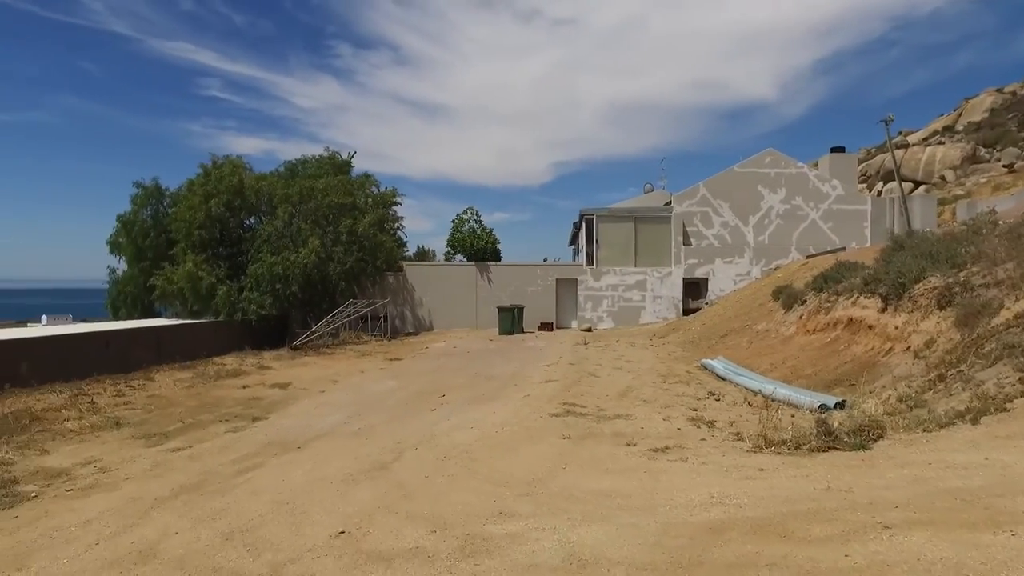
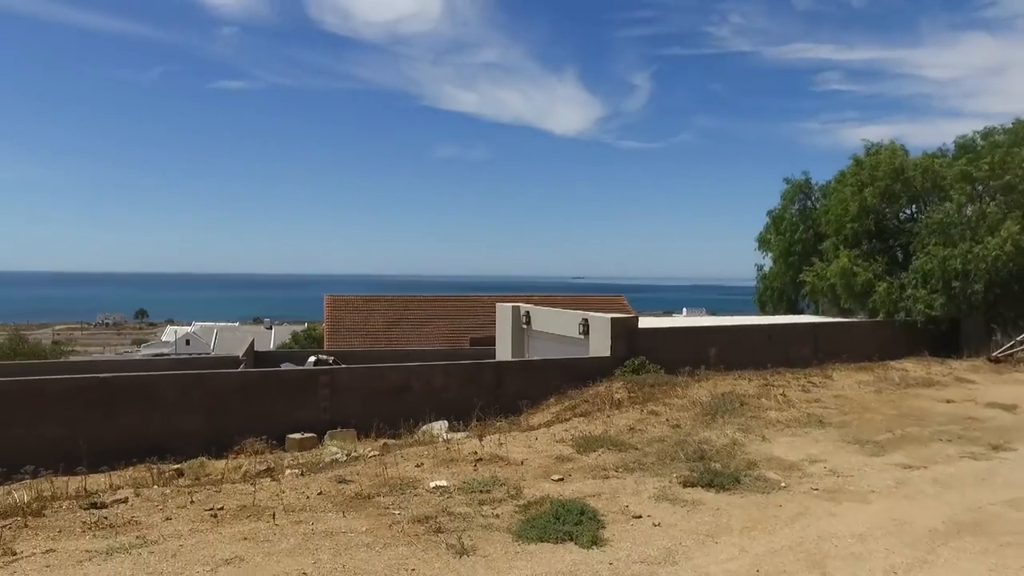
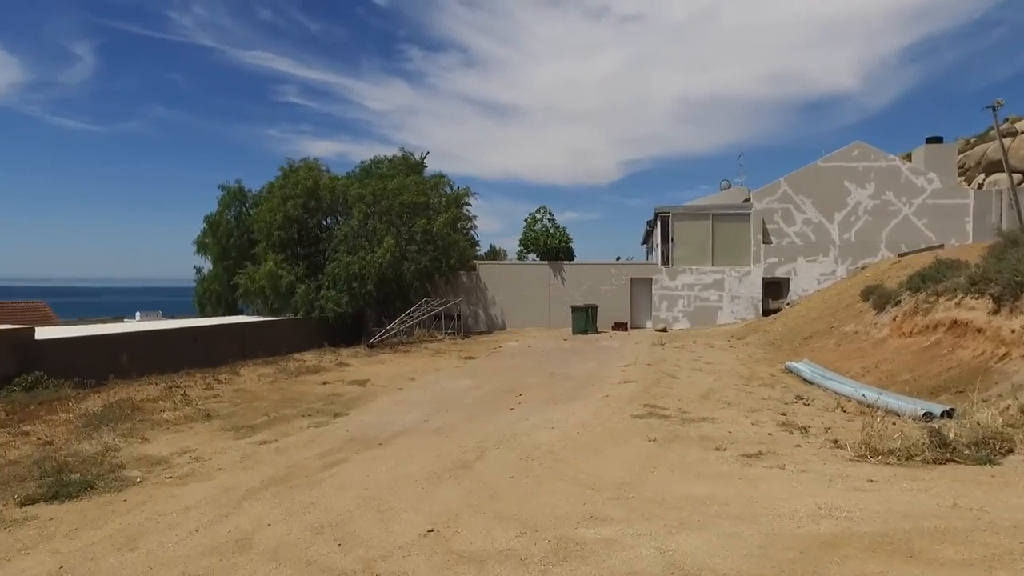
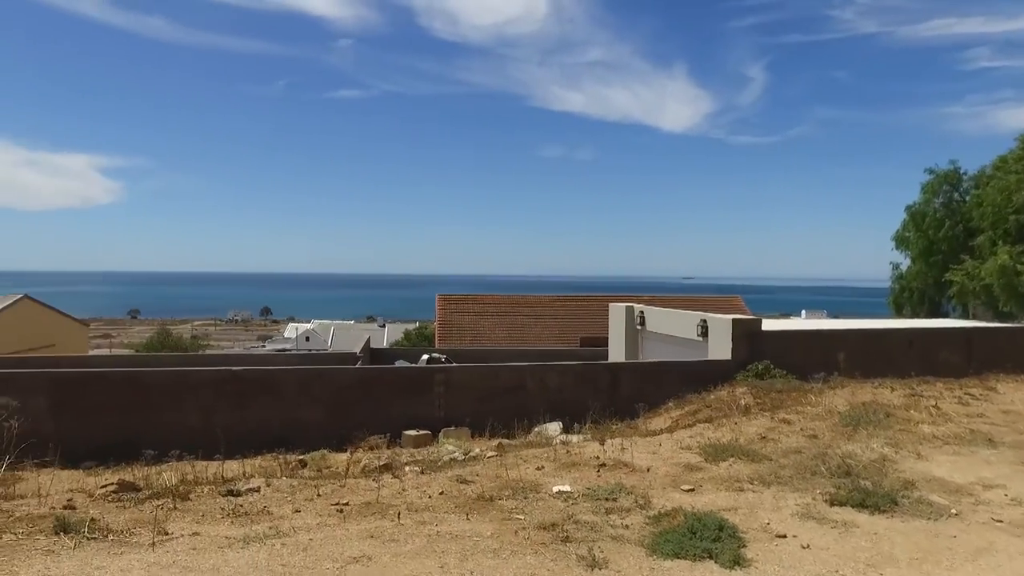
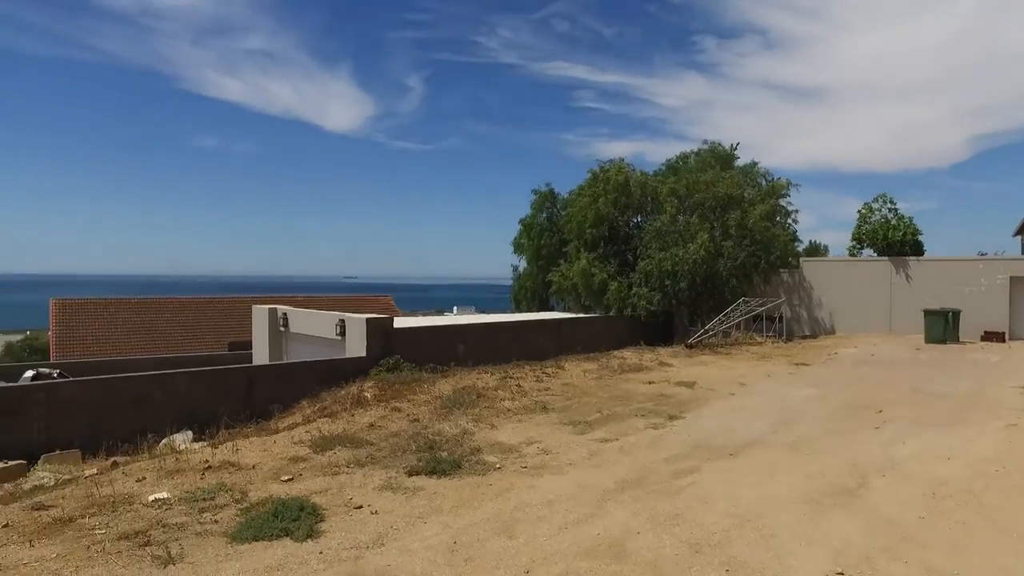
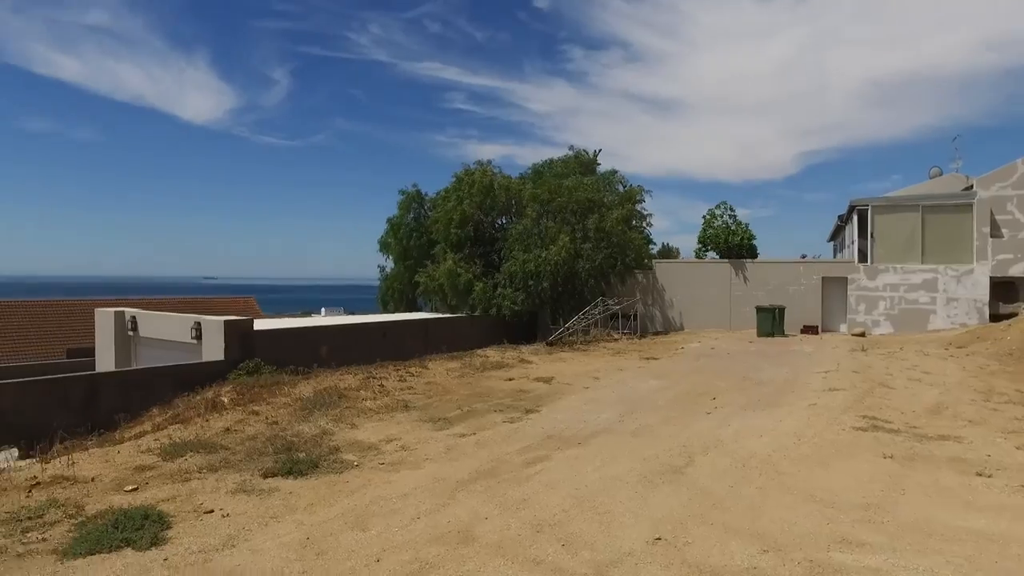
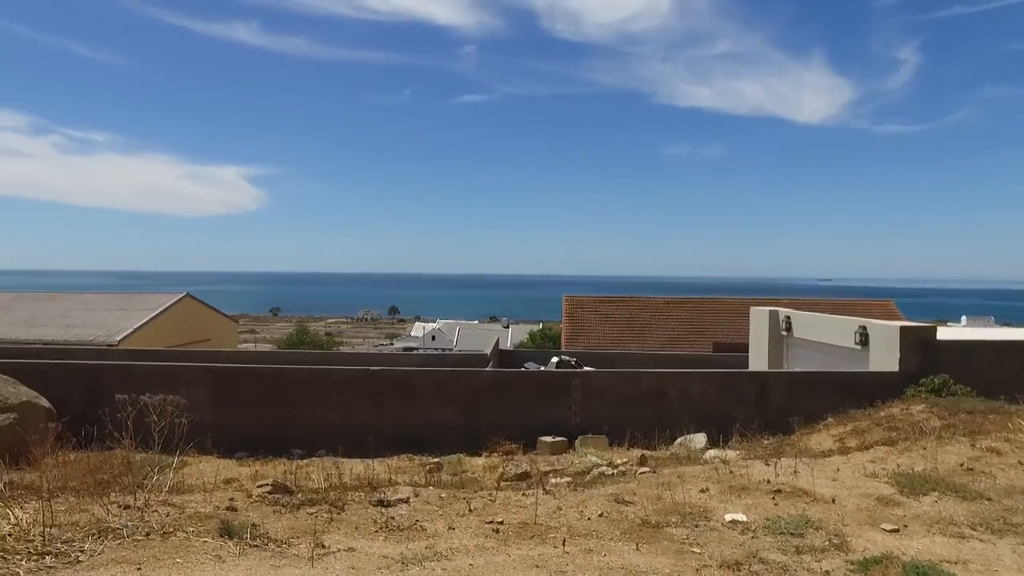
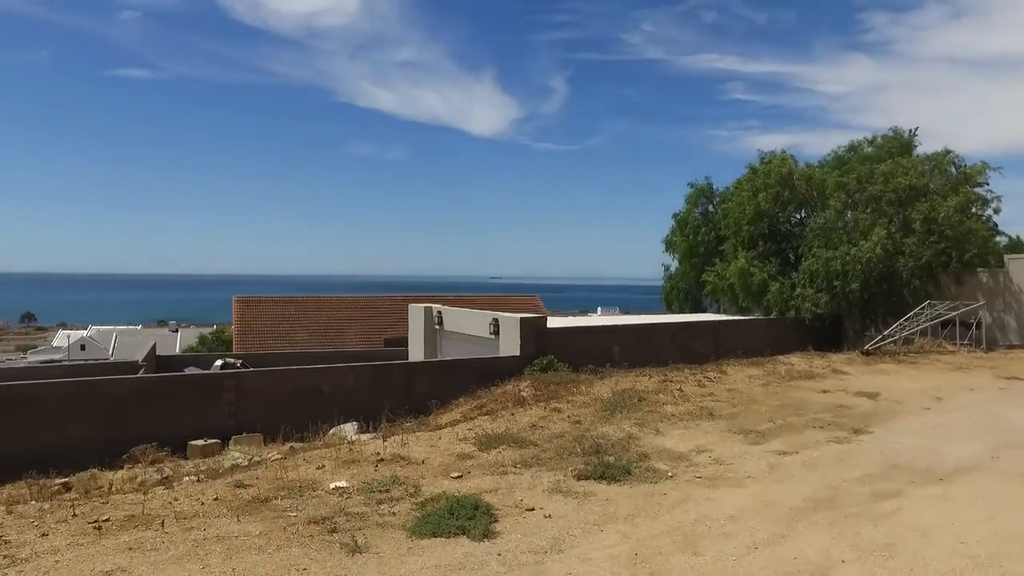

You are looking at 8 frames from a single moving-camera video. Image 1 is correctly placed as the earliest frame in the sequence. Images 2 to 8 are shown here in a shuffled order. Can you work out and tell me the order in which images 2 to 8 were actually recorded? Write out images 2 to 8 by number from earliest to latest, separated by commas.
3, 6, 5, 8, 2, 4, 7
